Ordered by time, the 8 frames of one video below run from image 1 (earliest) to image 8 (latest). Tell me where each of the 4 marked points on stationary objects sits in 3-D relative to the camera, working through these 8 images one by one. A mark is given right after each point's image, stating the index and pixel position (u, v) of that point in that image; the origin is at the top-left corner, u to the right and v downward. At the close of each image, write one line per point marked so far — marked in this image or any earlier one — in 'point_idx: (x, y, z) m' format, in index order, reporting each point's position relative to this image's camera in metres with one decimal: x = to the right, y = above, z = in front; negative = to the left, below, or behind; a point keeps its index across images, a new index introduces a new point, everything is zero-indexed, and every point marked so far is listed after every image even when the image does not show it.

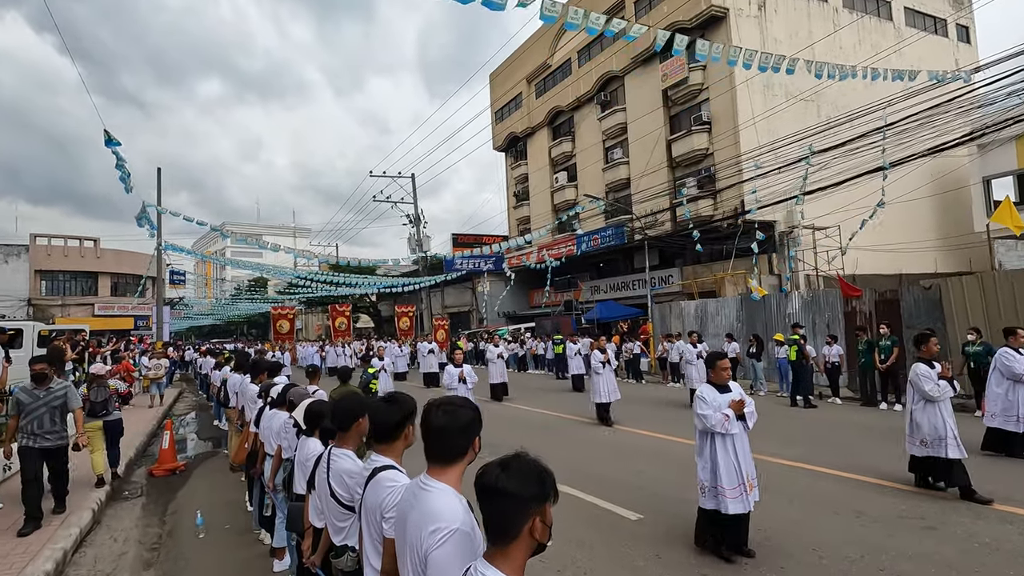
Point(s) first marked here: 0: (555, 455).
0: (+0.7, -2.6, +8.6) m
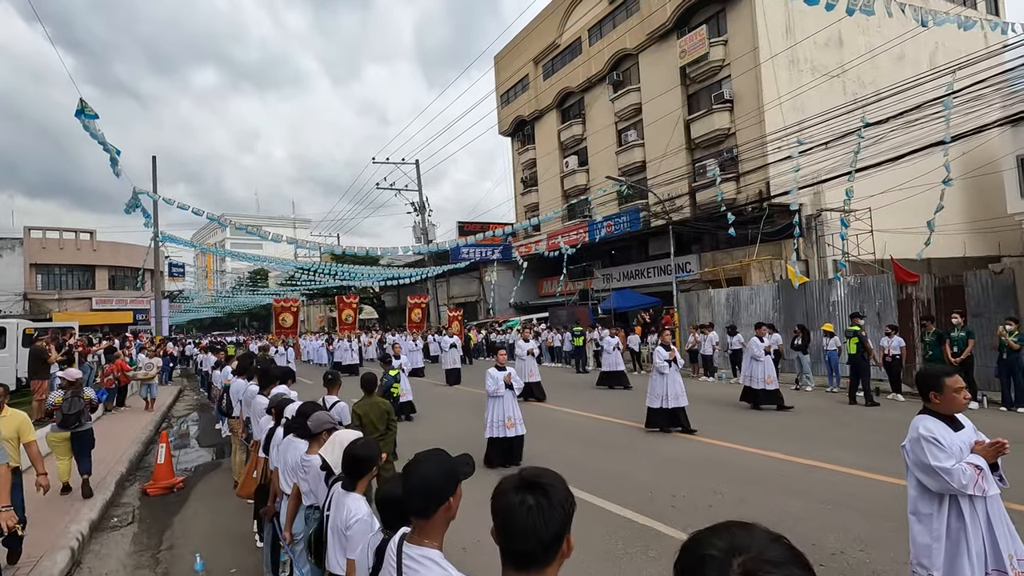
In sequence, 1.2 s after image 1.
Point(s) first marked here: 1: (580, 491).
0: (+1.3, -2.4, +7.5) m
1: (+0.8, -2.4, +6.6) m
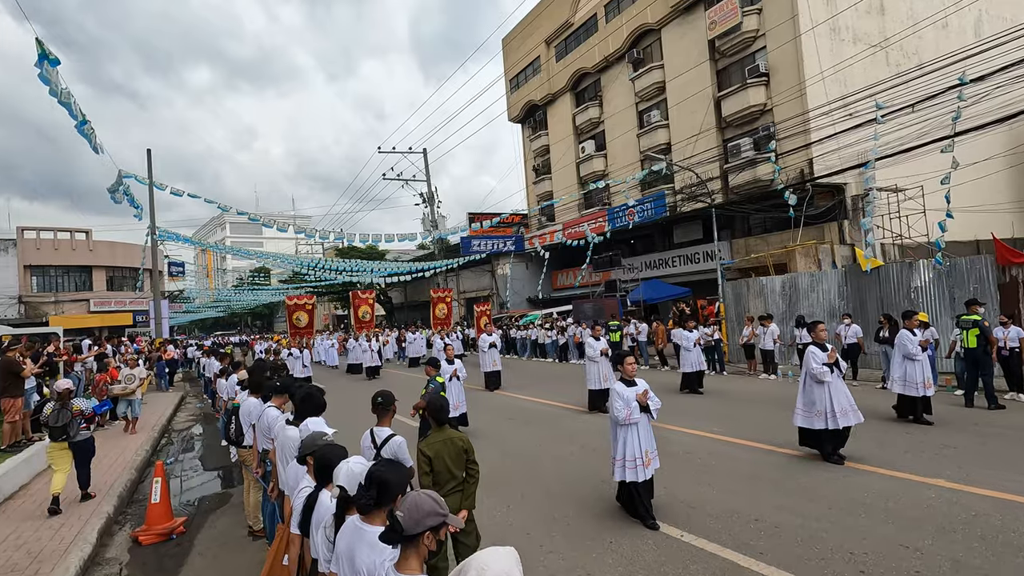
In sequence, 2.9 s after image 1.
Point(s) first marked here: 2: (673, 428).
0: (+2.3, -2.3, +5.8) m
1: (+1.8, -2.3, +4.9) m
2: (+2.6, -2.3, +8.9) m
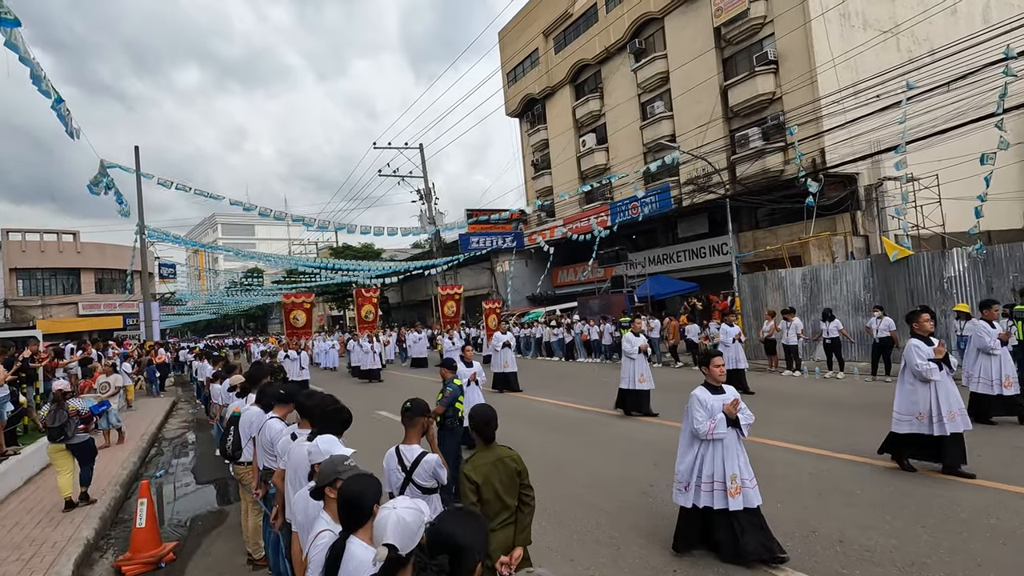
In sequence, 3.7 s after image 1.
0: (+2.7, -2.1, +5.0) m
1: (+2.2, -2.2, +4.2) m
2: (+3.0, -2.1, +8.2) m
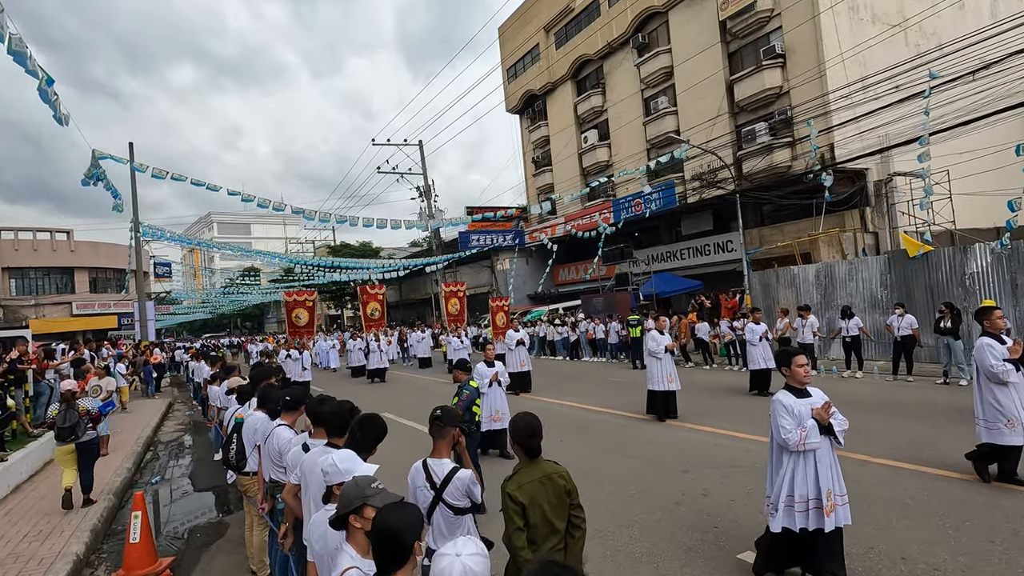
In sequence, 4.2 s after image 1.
0: (+2.9, -2.1, +4.6) m
1: (+2.4, -2.1, +3.8) m
2: (+3.2, -2.1, +7.8) m
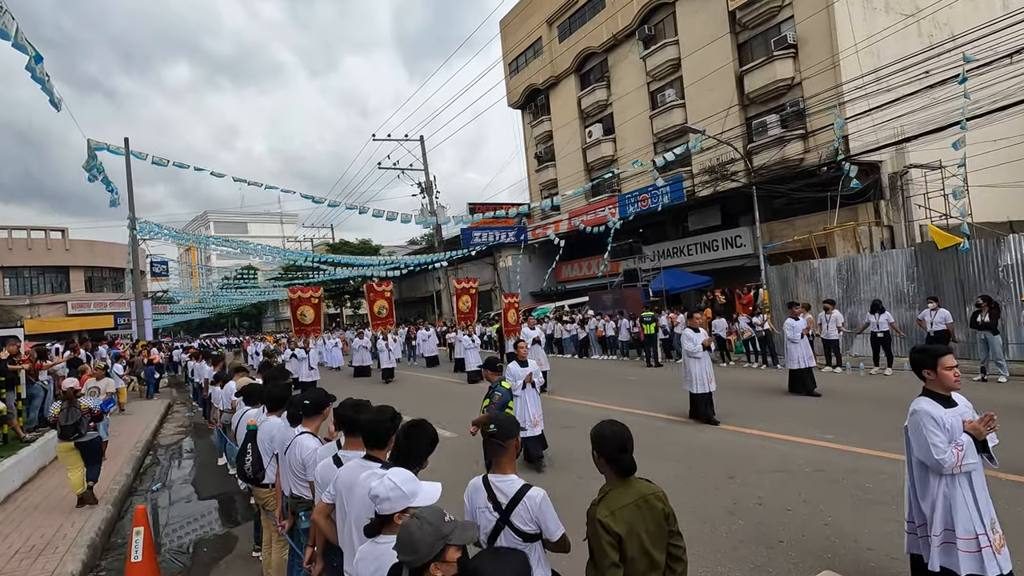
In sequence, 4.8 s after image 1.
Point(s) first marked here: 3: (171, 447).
0: (+3.3, -2.0, +4.2) m
1: (+2.8, -2.0, +3.3) m
2: (+3.5, -2.0, +7.3) m
3: (-7.3, -3.4, +11.8) m
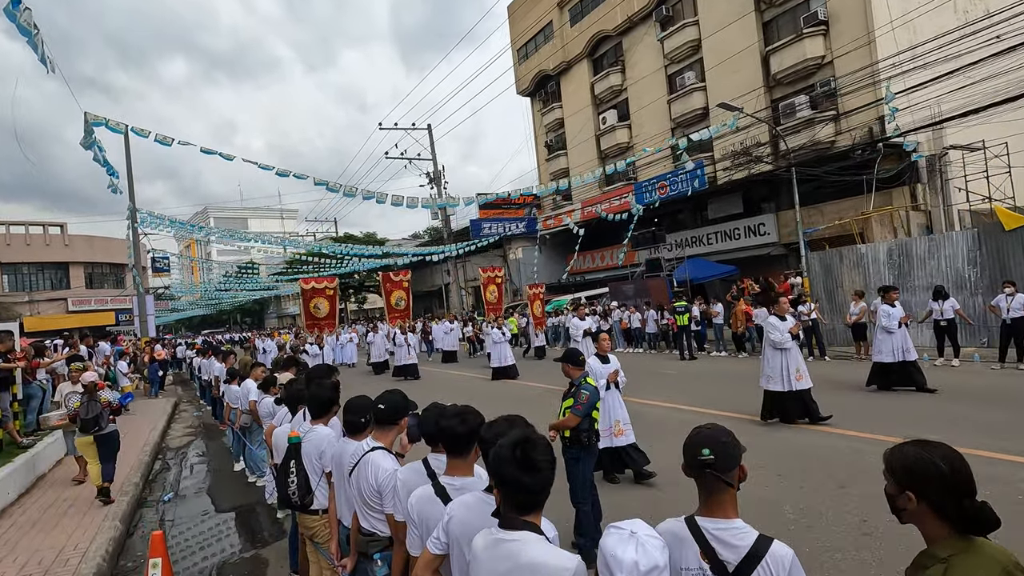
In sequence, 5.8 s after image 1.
0: (+4.0, -1.8, +3.3) m
1: (+3.6, -1.9, +2.4) m
2: (+4.3, -1.8, +6.4) m
3: (-6.6, -3.2, +10.9) m
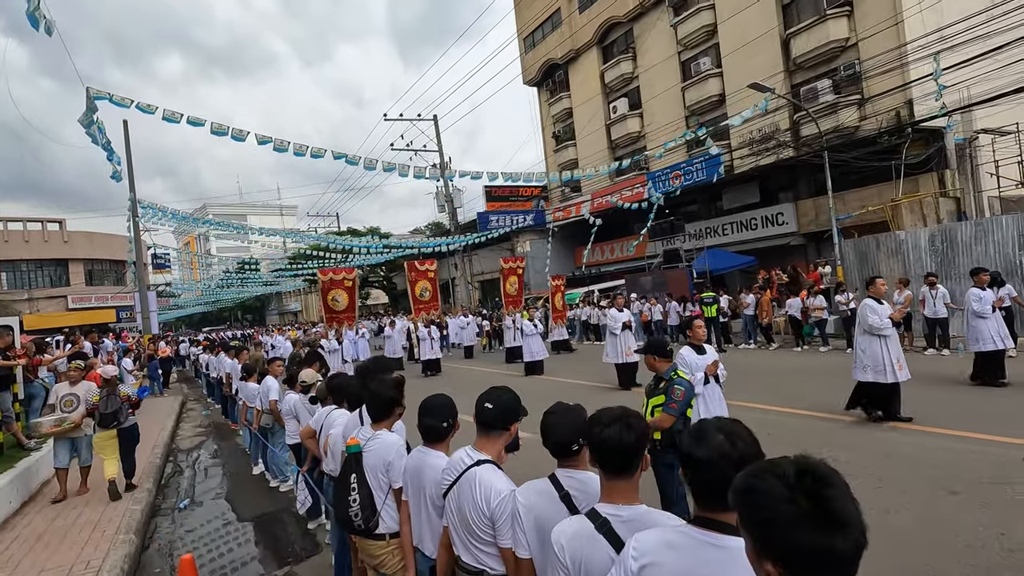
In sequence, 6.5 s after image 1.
0: (+4.6, -1.6, +2.6) m
1: (+4.2, -1.7, +1.8) m
2: (+4.9, -1.6, +5.8) m
3: (-6.0, -3.1, +10.3) m
